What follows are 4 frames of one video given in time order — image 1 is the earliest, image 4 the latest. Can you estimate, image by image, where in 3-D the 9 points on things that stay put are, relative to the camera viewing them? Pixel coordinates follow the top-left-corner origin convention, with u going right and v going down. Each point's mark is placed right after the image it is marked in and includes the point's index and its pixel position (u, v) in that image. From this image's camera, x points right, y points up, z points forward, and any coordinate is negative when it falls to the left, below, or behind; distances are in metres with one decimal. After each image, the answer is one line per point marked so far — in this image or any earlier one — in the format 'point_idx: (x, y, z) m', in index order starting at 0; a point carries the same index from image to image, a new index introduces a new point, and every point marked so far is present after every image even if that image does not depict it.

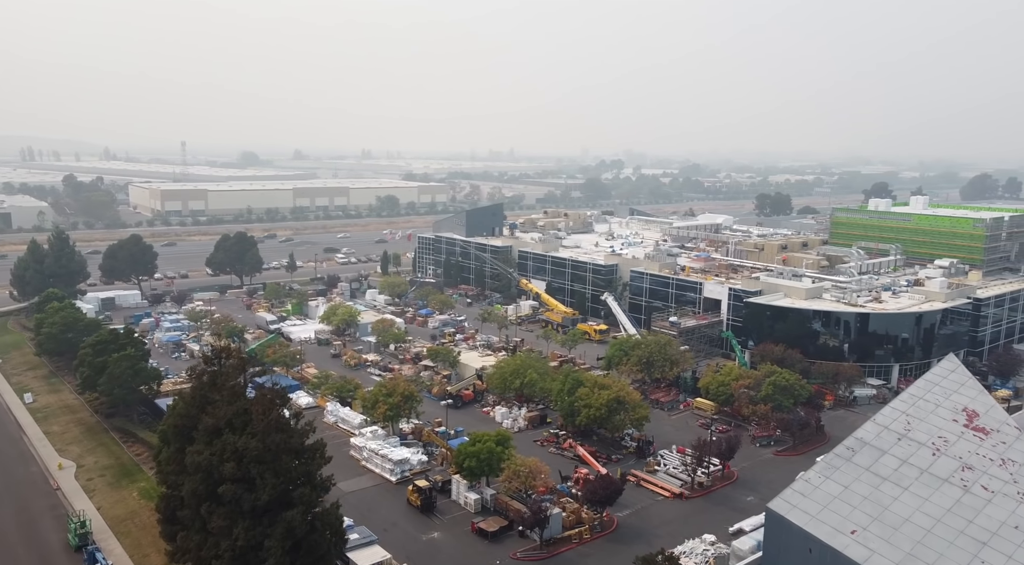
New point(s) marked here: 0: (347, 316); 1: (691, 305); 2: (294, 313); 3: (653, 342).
0: (-3.6, -0.7, +17.4) m
1: (+3.9, -0.5, +17.1) m
2: (-5.4, -0.7, +19.3) m
3: (+2.5, -1.1, +14.2) m
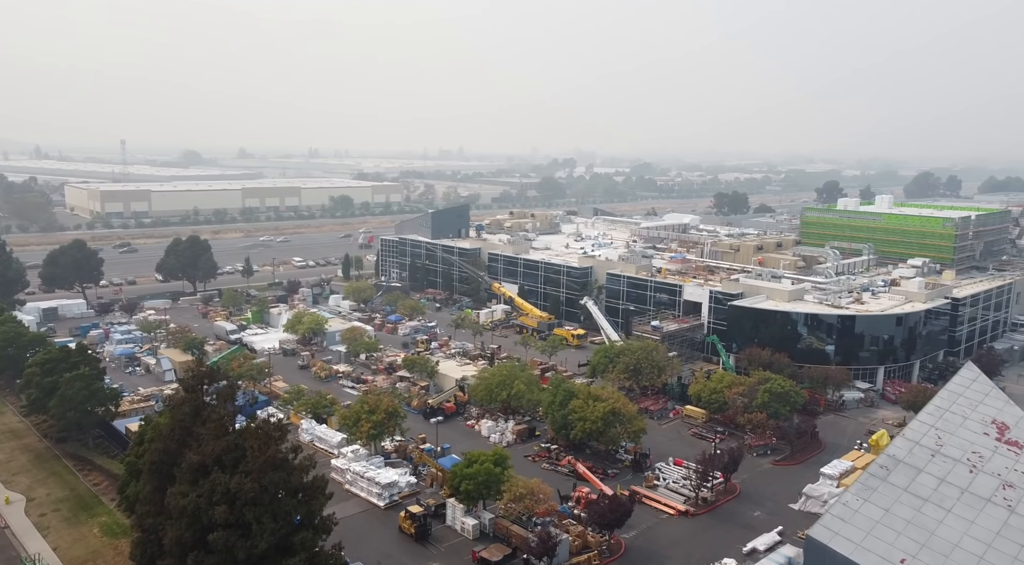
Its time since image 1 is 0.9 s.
0: (-4.1, -0.9, +16.5) m
1: (+3.4, -0.5, +16.8) m
2: (-6.0, -0.9, +18.4) m
3: (+2.2, -1.2, +13.7) m
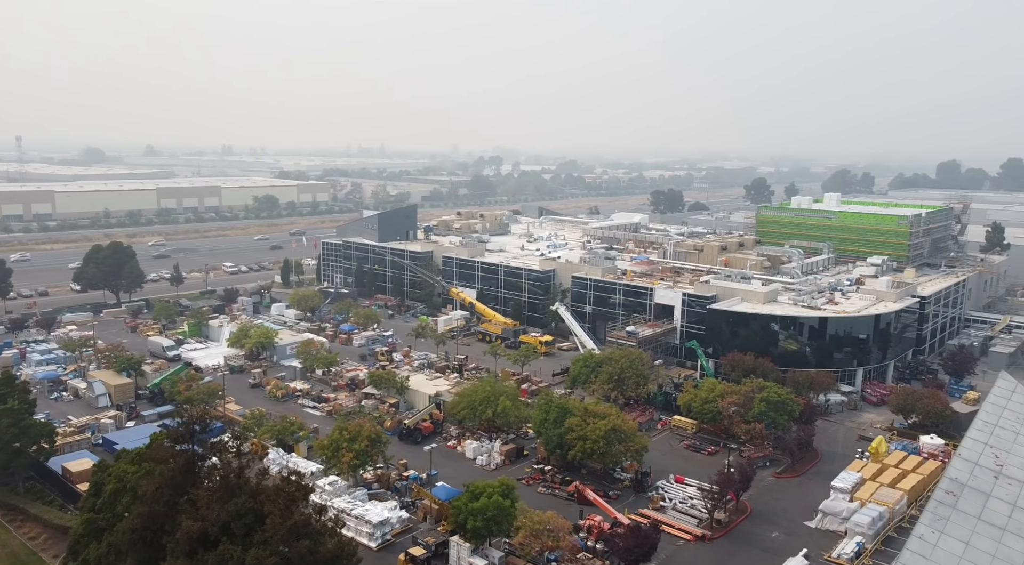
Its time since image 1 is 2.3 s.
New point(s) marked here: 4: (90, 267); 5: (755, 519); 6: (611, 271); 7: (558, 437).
0: (-4.8, -1.1, +15.2) m
1: (+2.7, -0.6, +16.2) m
2: (-6.8, -1.1, +16.9) m
3: (+1.8, -1.2, +13.1) m
4: (-10.6, +0.4, +19.9) m
5: (+2.9, -2.8, +9.5) m
6: (+2.2, +0.3, +17.5) m
7: (+0.6, -2.0, +10.4) m
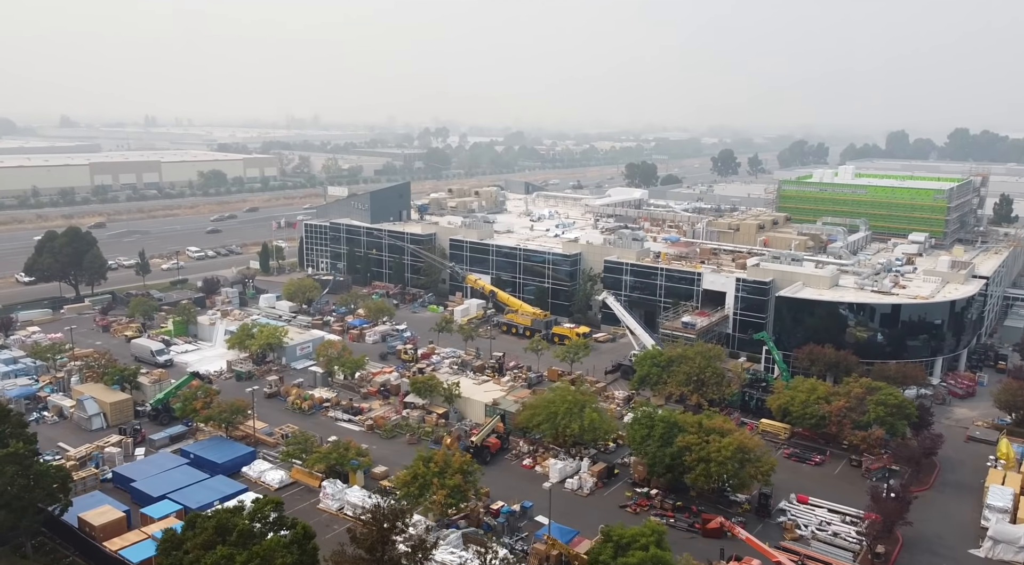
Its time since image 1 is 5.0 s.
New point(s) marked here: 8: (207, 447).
0: (-4.0, -0.9, +13.2) m
1: (+3.3, -0.3, +14.8) m
2: (-6.2, -1.0, +14.7) m
3: (+2.7, -1.1, +11.7) m
4: (-10.2, +0.6, +17.3) m
5: (+4.2, -2.8, +8.3) m
6: (+2.7, +0.6, +16.1) m
7: (+1.8, -2.0, +9.0) m
8: (-3.8, -2.0, +9.7) m
